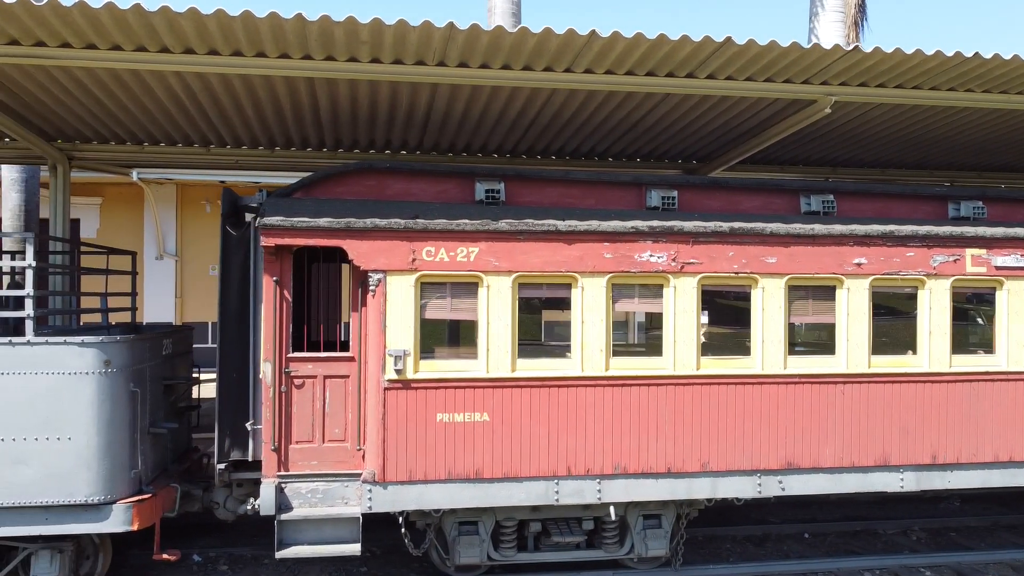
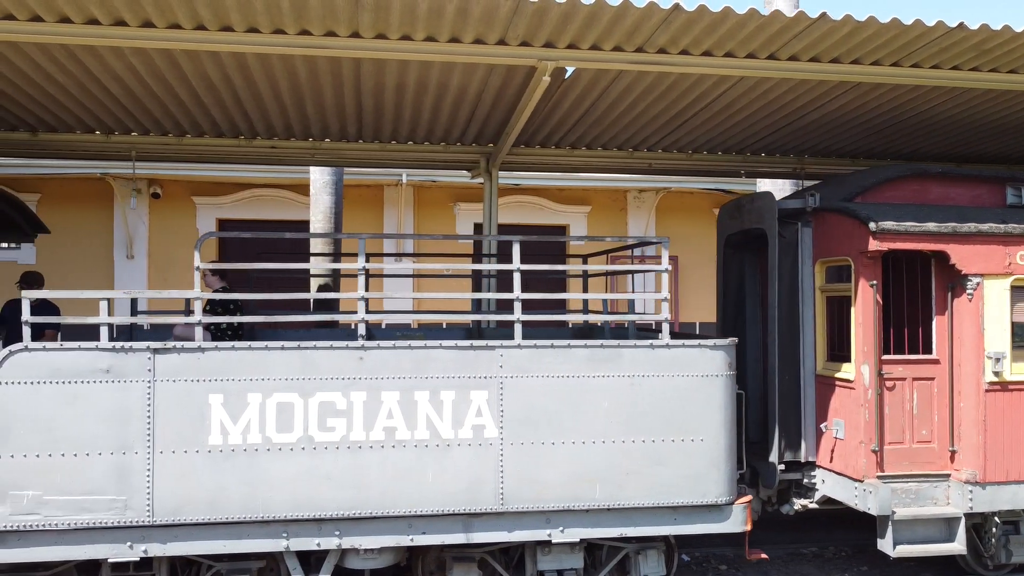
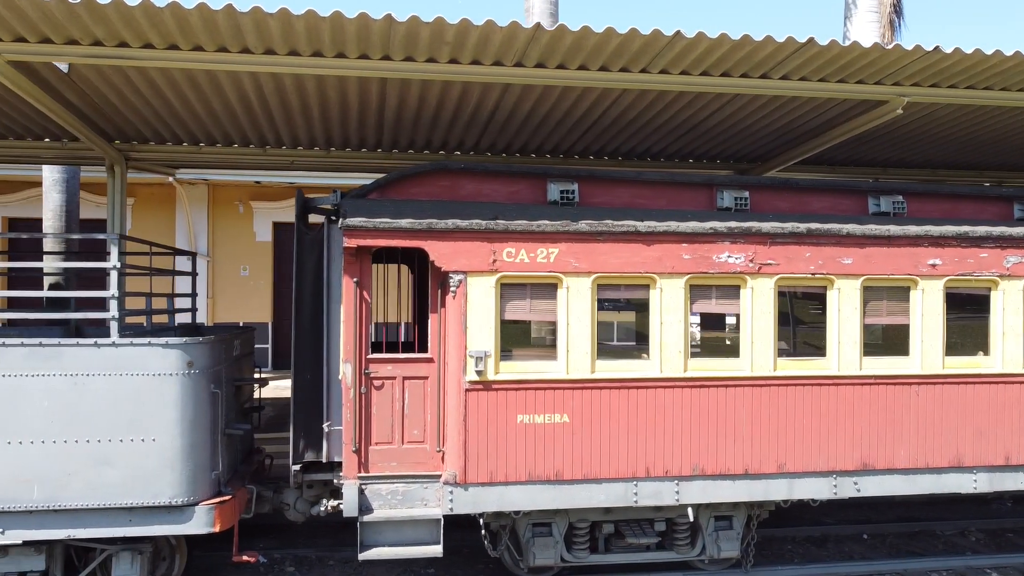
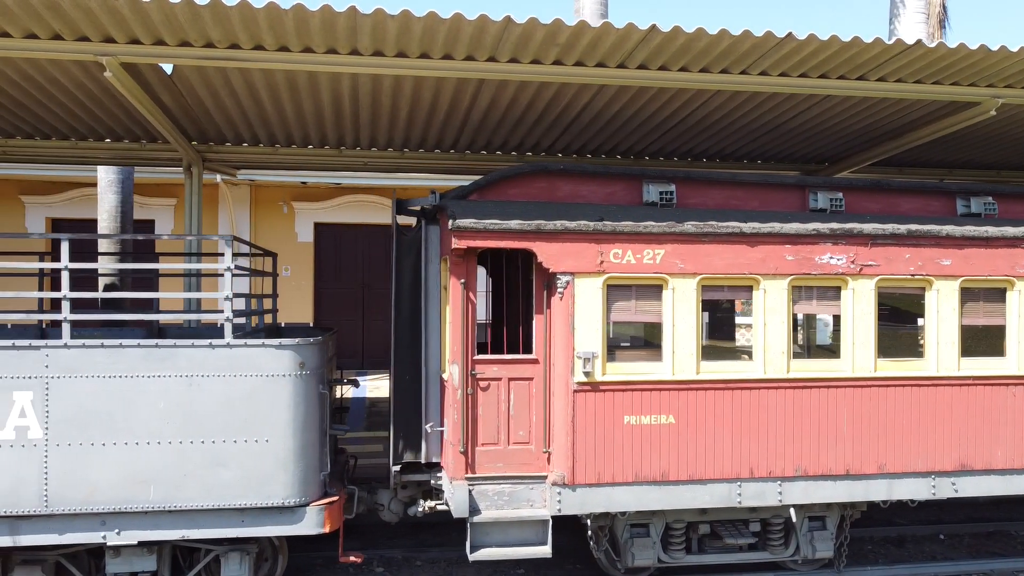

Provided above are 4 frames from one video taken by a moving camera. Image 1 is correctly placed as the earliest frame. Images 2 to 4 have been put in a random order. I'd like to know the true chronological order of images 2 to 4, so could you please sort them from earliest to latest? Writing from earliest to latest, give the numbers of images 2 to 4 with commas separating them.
3, 4, 2
